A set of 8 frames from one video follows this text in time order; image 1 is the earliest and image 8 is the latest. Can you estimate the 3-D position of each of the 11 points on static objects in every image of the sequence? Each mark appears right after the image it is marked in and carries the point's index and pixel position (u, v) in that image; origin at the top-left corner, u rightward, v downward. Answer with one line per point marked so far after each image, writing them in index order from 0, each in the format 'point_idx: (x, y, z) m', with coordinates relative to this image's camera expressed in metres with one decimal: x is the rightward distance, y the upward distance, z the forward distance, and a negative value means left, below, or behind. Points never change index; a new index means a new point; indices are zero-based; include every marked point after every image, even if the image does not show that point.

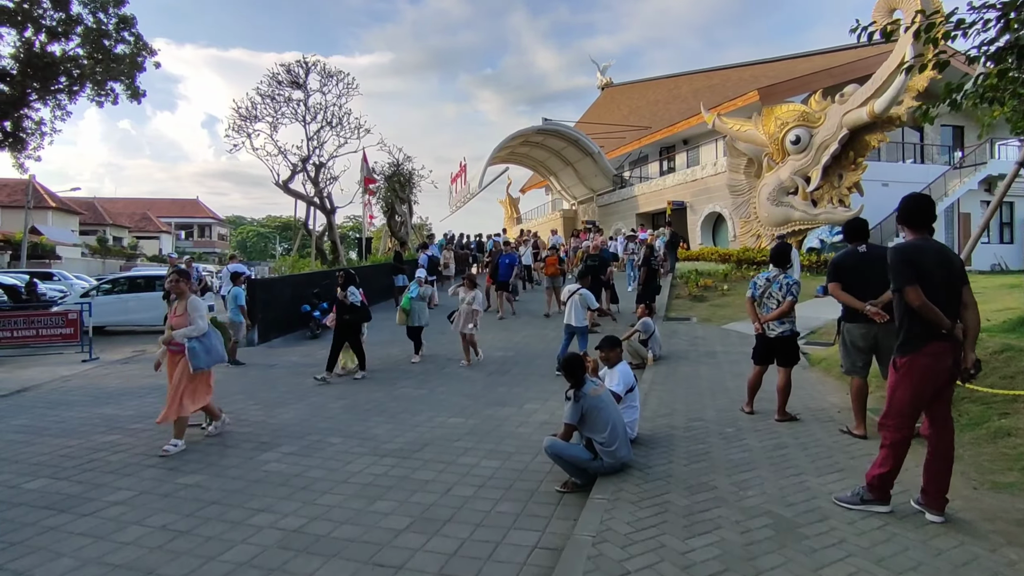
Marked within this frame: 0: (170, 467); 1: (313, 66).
0: (-3.2, -1.7, +5.4) m
1: (-6.2, +6.9, +17.9) m
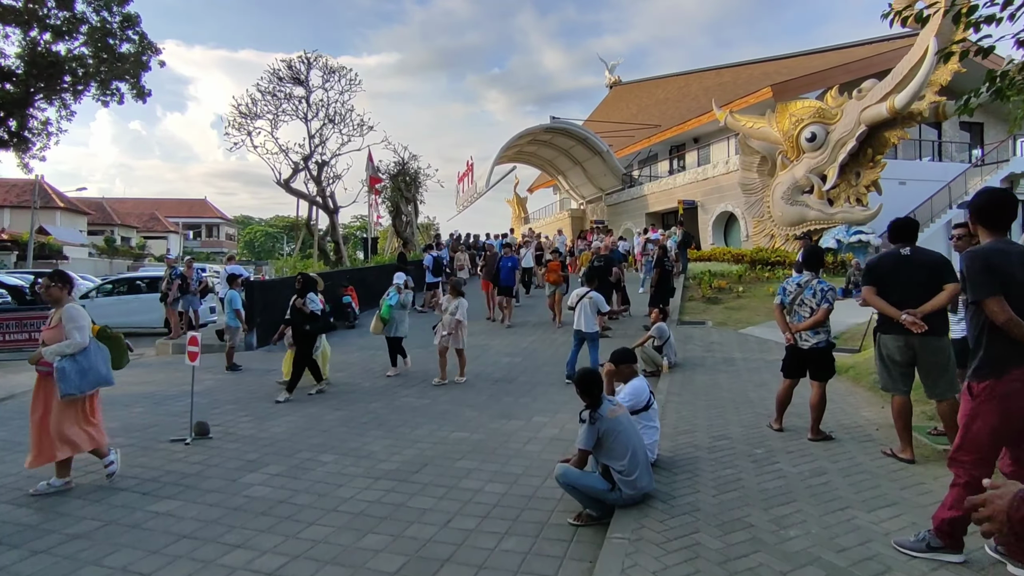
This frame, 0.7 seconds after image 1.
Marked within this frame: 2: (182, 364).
0: (-3.2, -1.8, +4.9) m
1: (-6.0, +6.9, +17.4) m
2: (-6.7, -1.6, +11.7) m
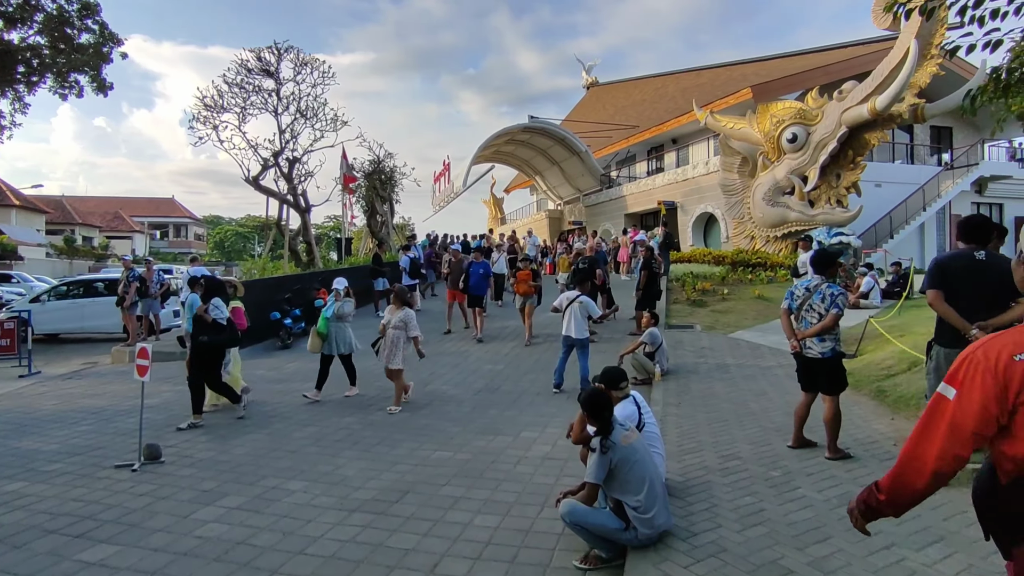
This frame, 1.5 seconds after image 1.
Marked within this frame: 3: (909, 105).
0: (-3.2, -1.8, +4.2) m
1: (-6.6, +6.8, +16.6) m
2: (-7.1, -1.6, +10.8) m
3: (+13.4, +6.2, +19.4) m
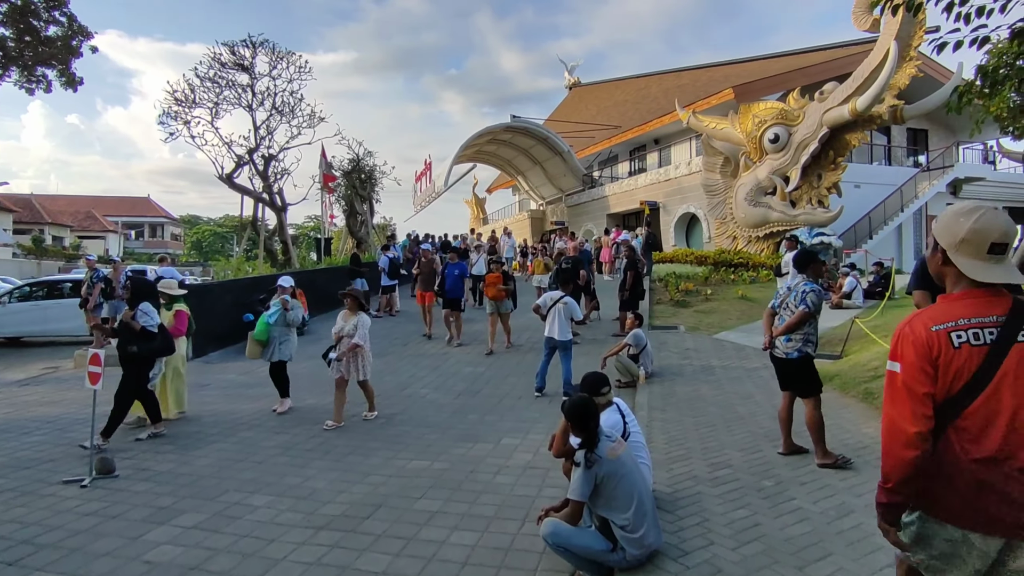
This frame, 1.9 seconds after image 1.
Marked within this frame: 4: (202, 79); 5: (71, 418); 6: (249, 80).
0: (-3.3, -1.8, +3.8) m
1: (-7.1, +6.8, +16.1) m
2: (-7.4, -1.6, +10.3) m
3: (+12.8, +6.2, +19.5) m
4: (-8.3, +5.6, +15.4) m
5: (-5.9, -1.7, +7.6) m
6: (-7.3, +5.8, +15.9) m
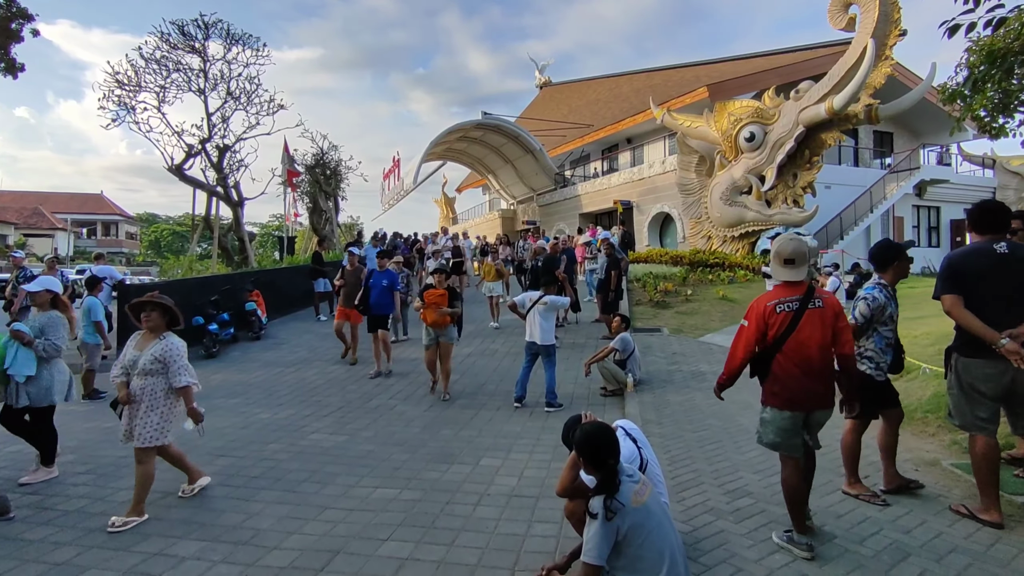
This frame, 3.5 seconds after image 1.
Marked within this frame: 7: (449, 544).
0: (-3.4, -1.8, +2.9) m
1: (-7.8, +6.8, +15.0) m
2: (-7.8, -1.7, +9.1) m
3: (+11.9, +6.2, +19.4) m
4: (-9.0, +5.6, +14.1) m
5: (-6.1, -1.7, +6.5) m
6: (-8.0, +5.8, +14.7) m
7: (-0.4, -1.8, +4.0) m
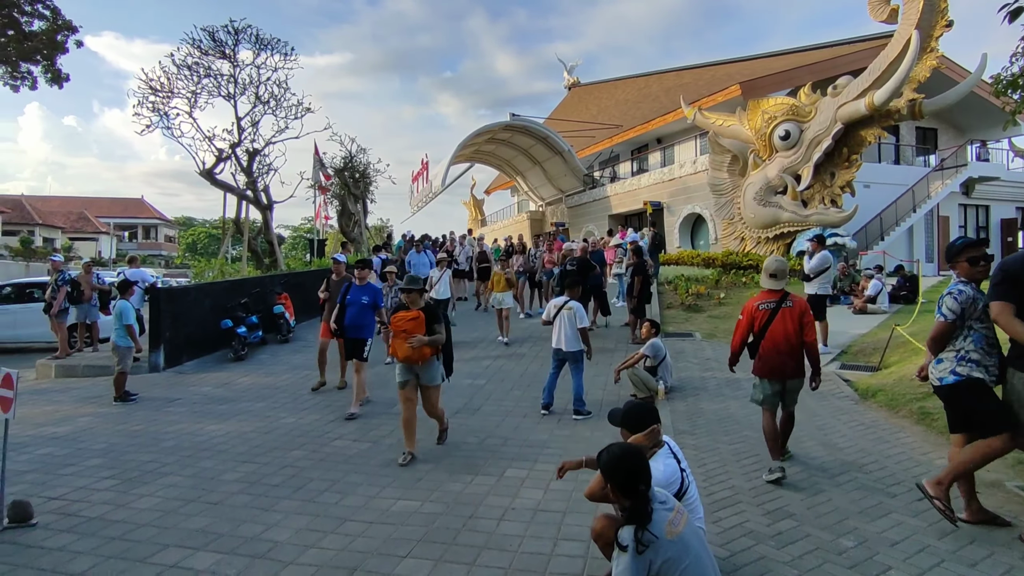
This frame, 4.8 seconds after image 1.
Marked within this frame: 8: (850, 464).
0: (-3.3, -1.8, +2.8) m
1: (-7.1, +6.7, +15.1) m
2: (-7.4, -1.7, +9.3) m
3: (+12.8, +6.1, +18.6) m
4: (-8.3, +5.5, +14.4) m
5: (-5.8, -1.8, +6.6) m
6: (-7.3, +5.7, +14.9) m
7: (-0.3, -1.8, +3.9) m
8: (+3.1, -1.6, +5.3) m
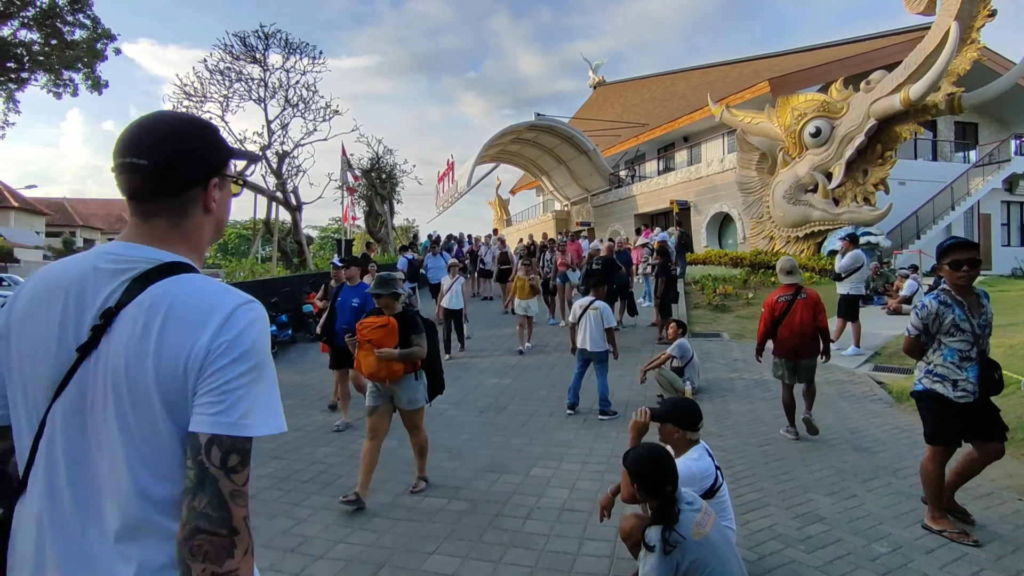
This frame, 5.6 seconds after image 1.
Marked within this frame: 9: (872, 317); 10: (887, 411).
0: (-3.1, -1.8, +3.0) m
1: (-6.4, +6.7, +15.5) m
2: (-6.9, -1.7, +9.6) m
3: (+13.6, +6.1, +18.0) m
4: (-7.7, +5.5, +14.7) m
5: (-5.5, -1.8, +6.9) m
6: (-6.7, +5.7, +15.3) m
7: (-0.1, -1.8, +3.9) m
8: (+3.3, -1.6, +5.2) m
9: (+8.1, -0.6, +12.9) m
10: (+4.6, -1.5, +7.1) m
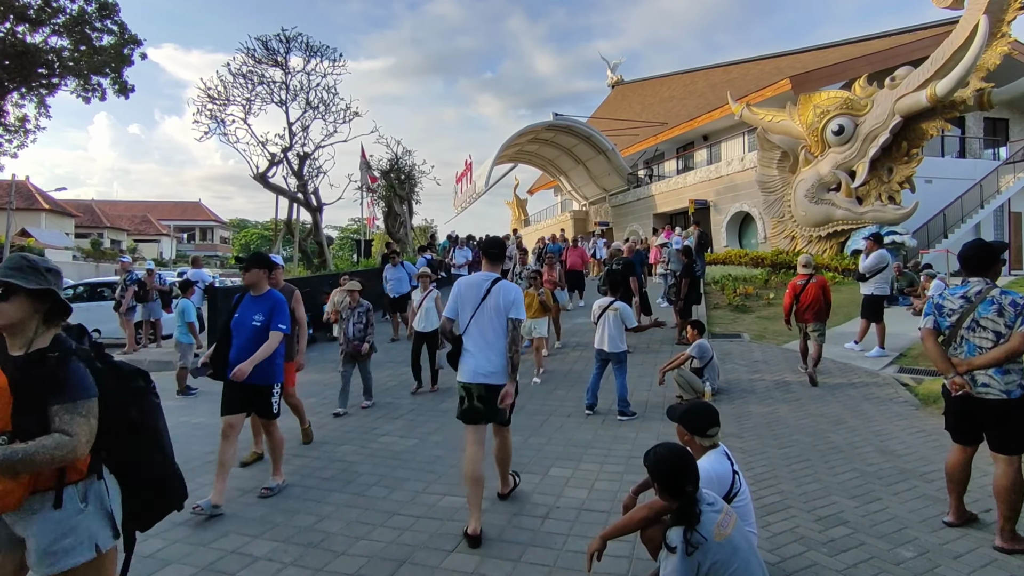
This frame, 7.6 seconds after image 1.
0: (-3.0, -1.8, +3.1) m
1: (-5.9, +6.7, +15.7) m
2: (-6.6, -1.7, +9.9) m
3: (+14.1, +6.1, +17.6) m
4: (-7.2, +5.5, +15.0) m
5: (-5.3, -1.8, +7.1) m
6: (-6.2, +5.7, +15.5) m
7: (0.0, -1.8, +3.9) m
8: (+3.5, -1.6, +5.1) m
9: (+8.5, -0.7, +12.6) m
10: (+4.9, -1.5, +7.0) m
